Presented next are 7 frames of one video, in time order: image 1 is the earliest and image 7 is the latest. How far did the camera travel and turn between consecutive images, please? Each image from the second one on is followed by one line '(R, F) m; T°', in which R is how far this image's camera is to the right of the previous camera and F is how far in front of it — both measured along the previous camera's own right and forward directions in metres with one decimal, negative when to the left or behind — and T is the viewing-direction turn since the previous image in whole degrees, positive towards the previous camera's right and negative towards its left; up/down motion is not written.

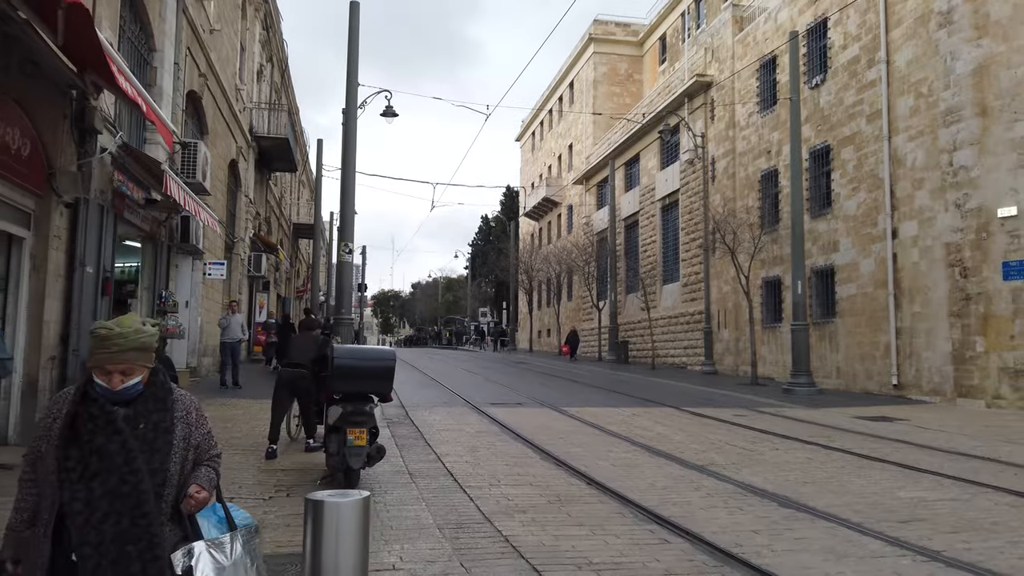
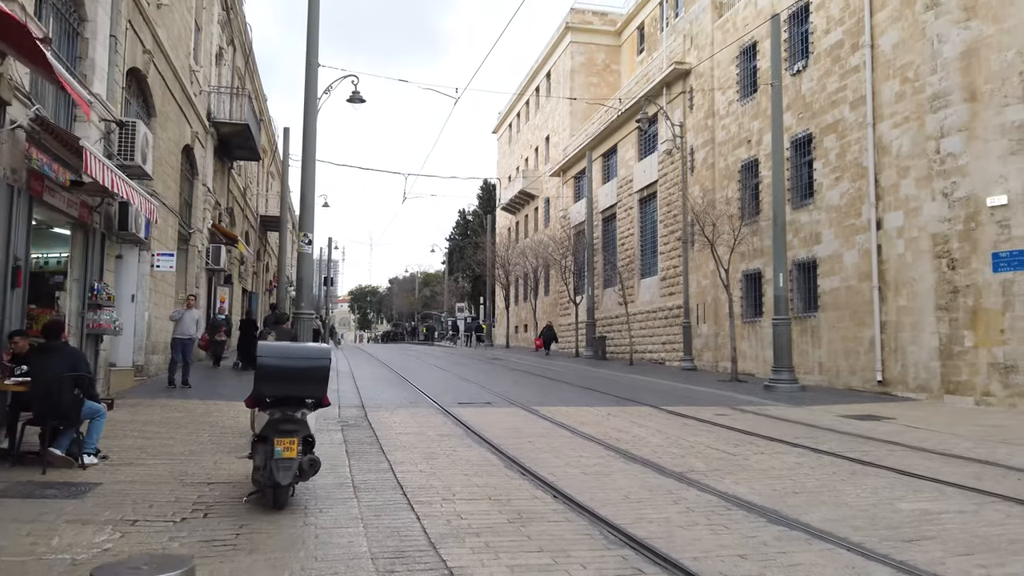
(+0.2, +0.9) m; +2°
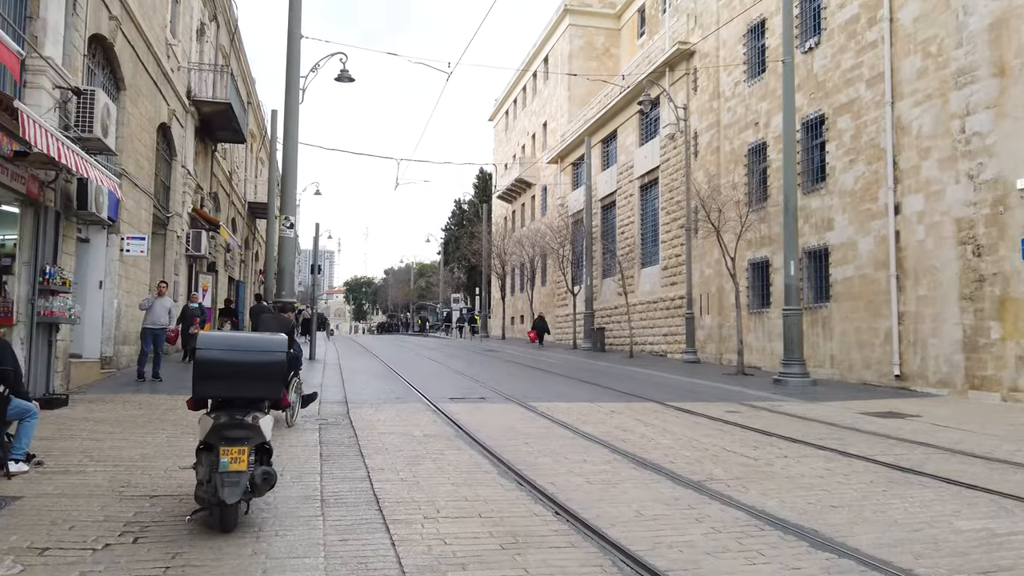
(0.0, +1.0) m; 0°
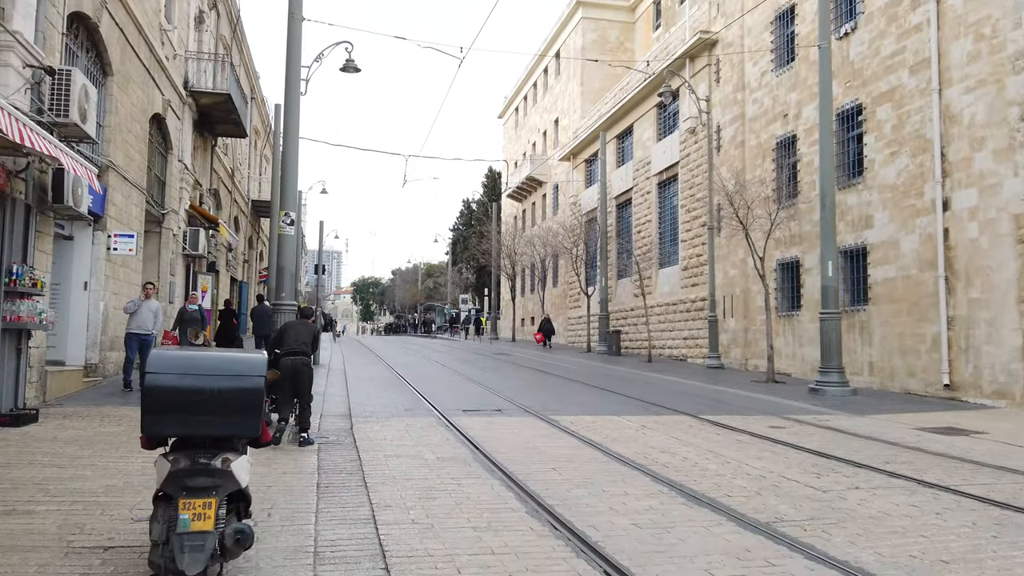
(-0.2, +1.2) m; -1°
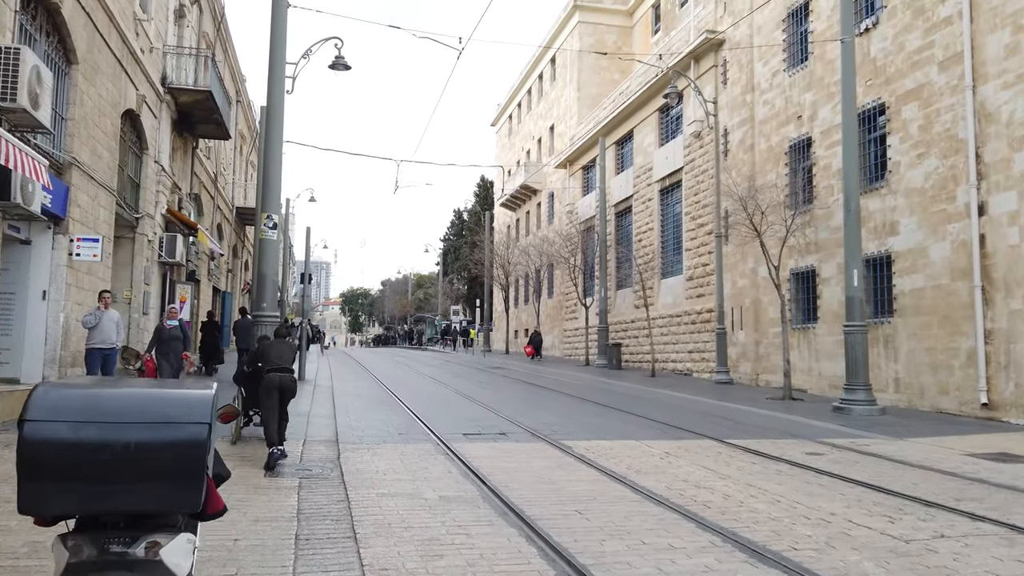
(-0.2, +1.2) m; +1°
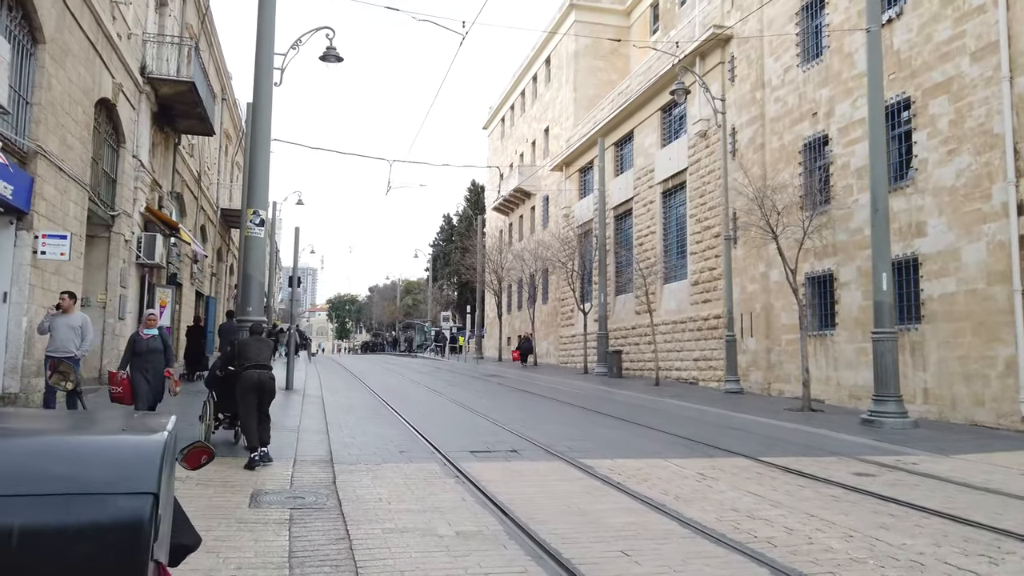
(-0.3, +1.1) m; +1°
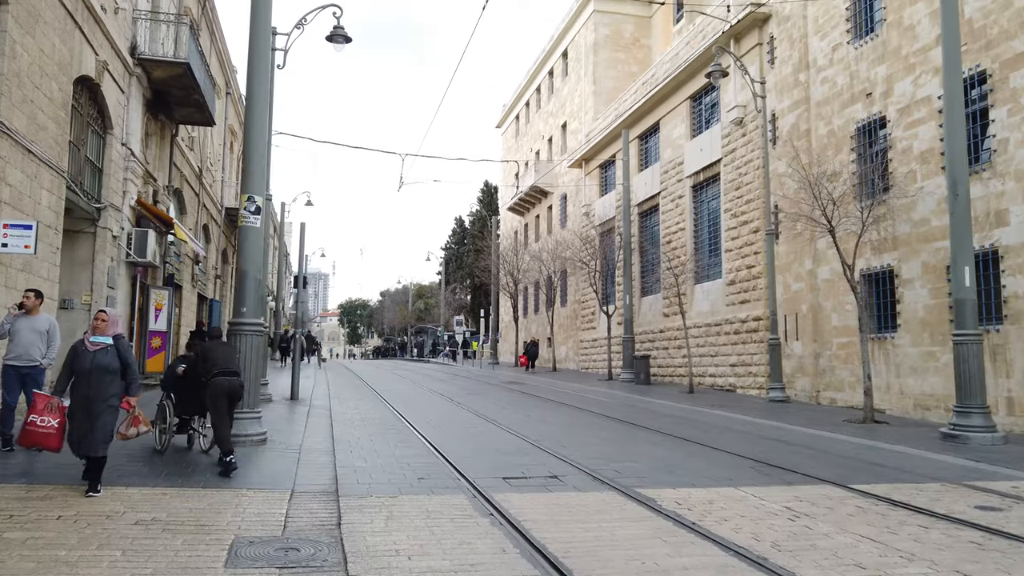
(-0.3, +1.6) m; -1°
